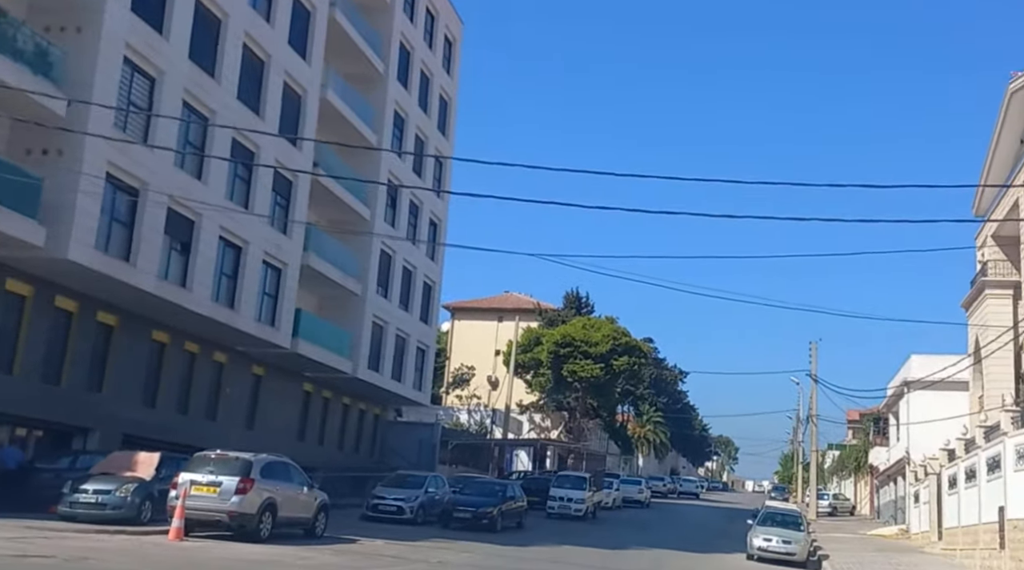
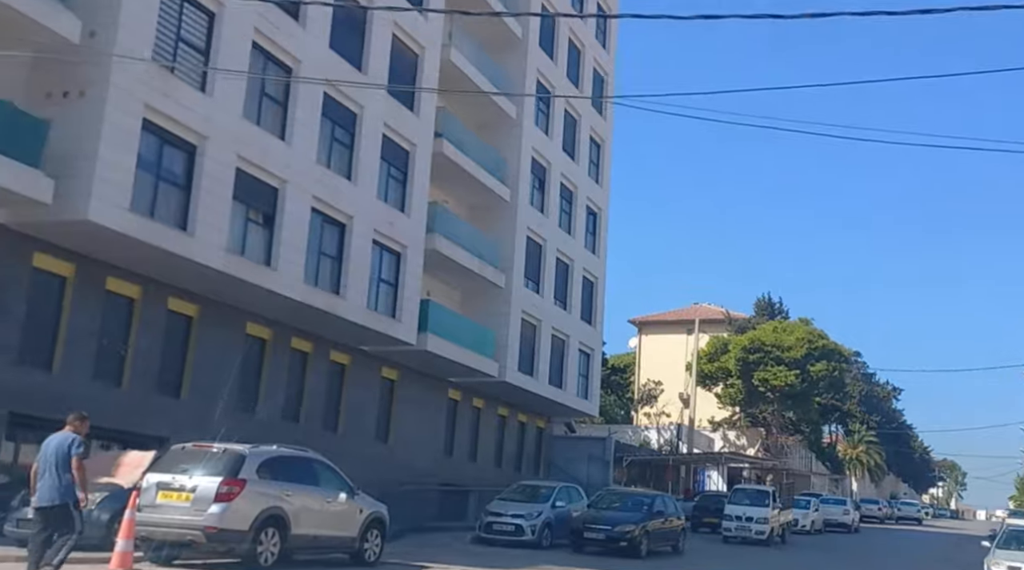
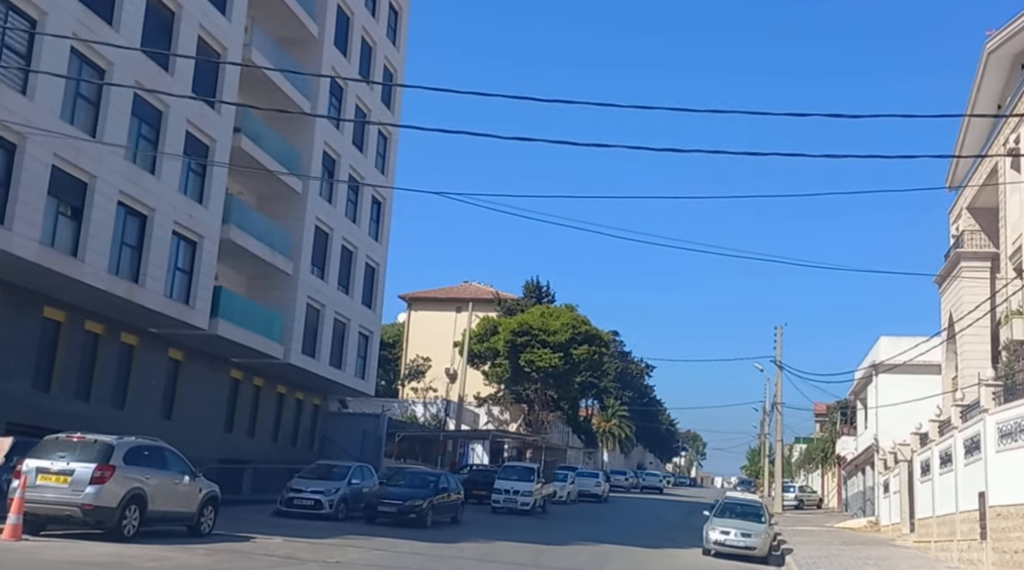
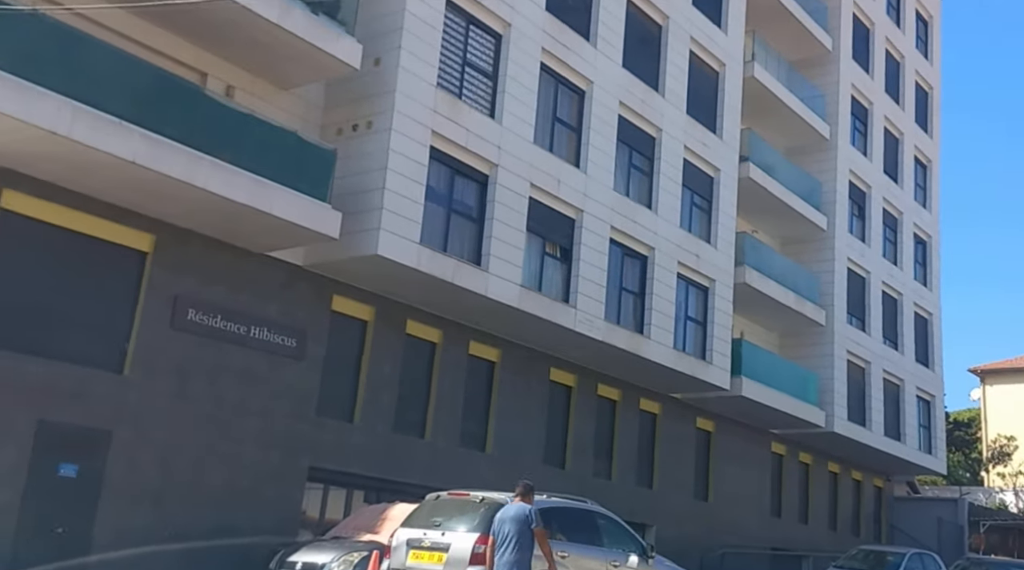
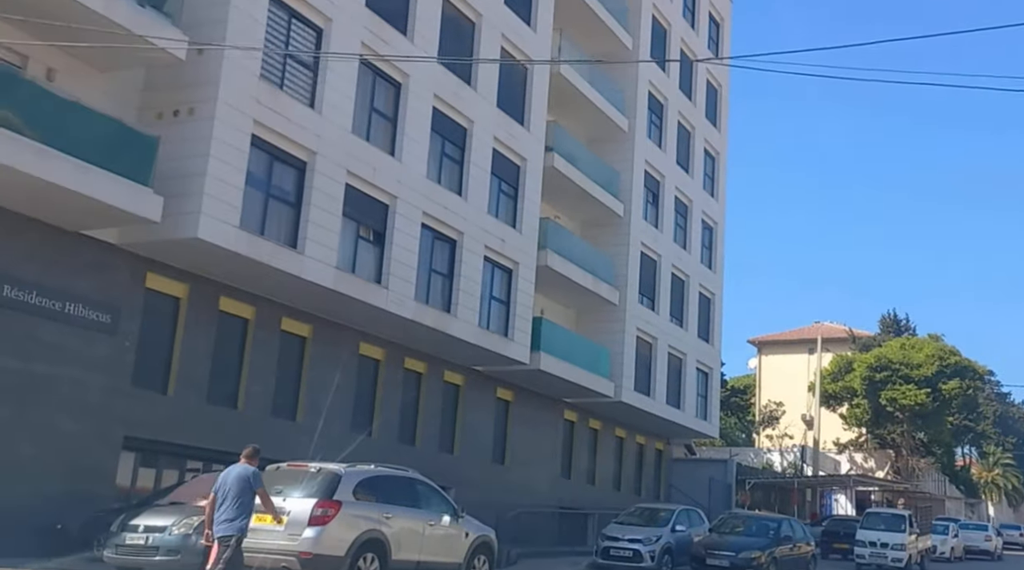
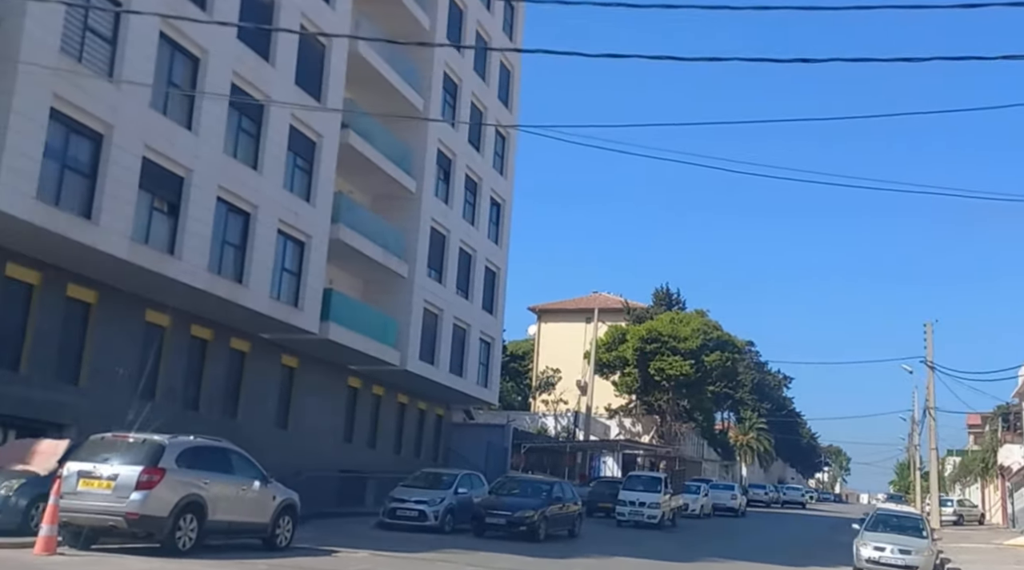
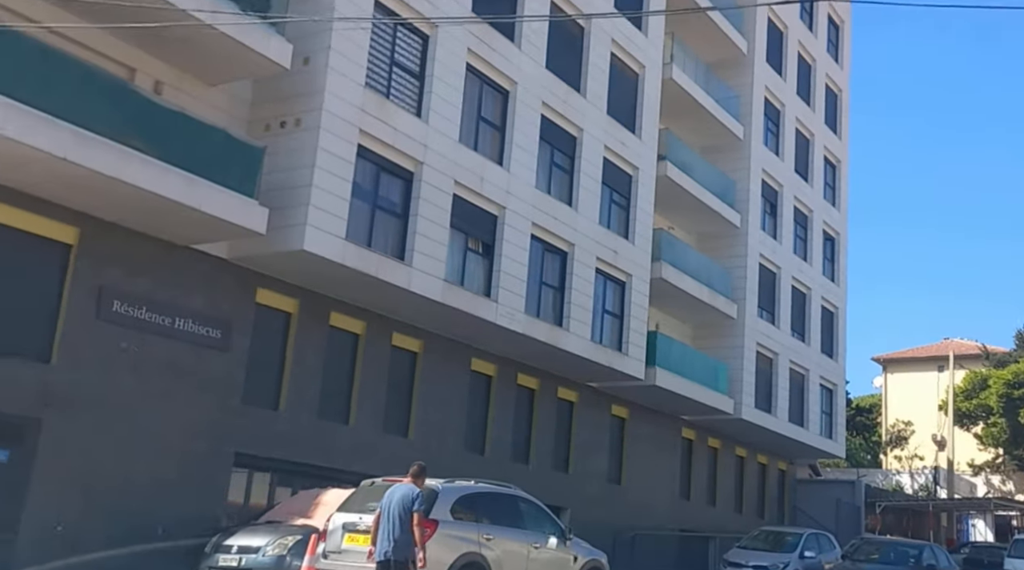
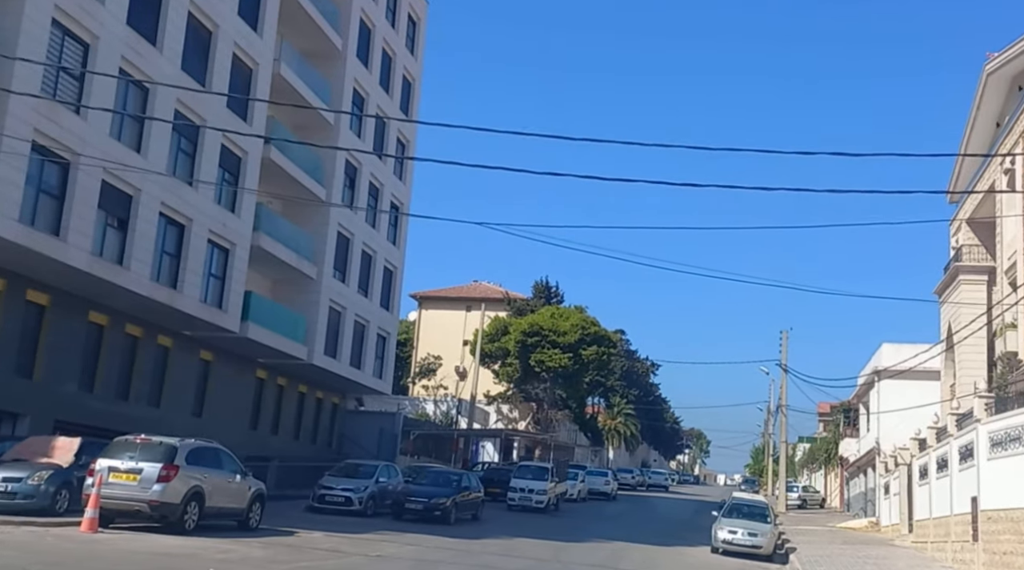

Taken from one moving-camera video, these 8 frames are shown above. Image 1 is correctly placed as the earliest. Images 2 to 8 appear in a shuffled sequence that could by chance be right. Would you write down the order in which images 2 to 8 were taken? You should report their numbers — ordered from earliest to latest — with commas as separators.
8, 3, 6, 2, 5, 7, 4
